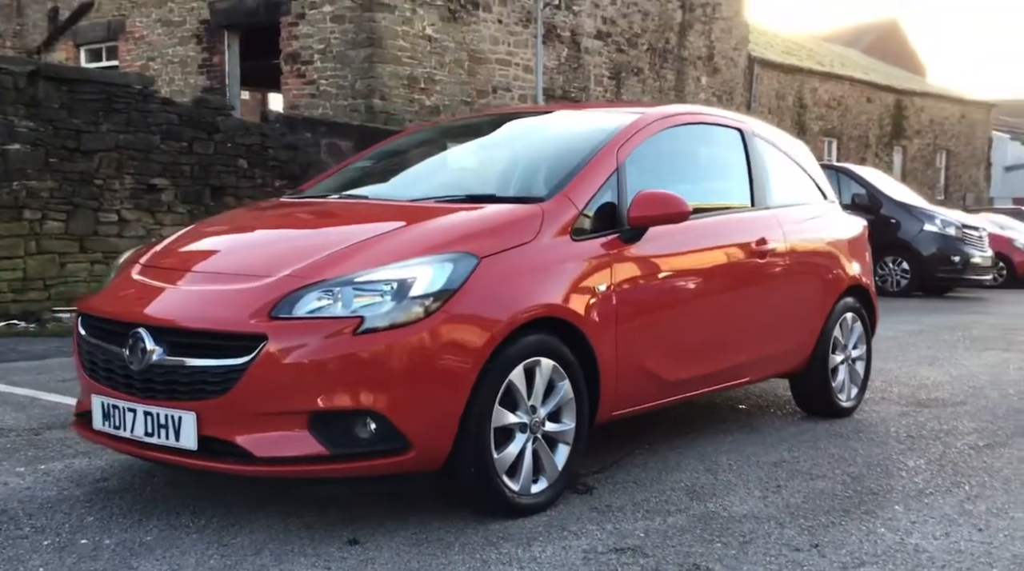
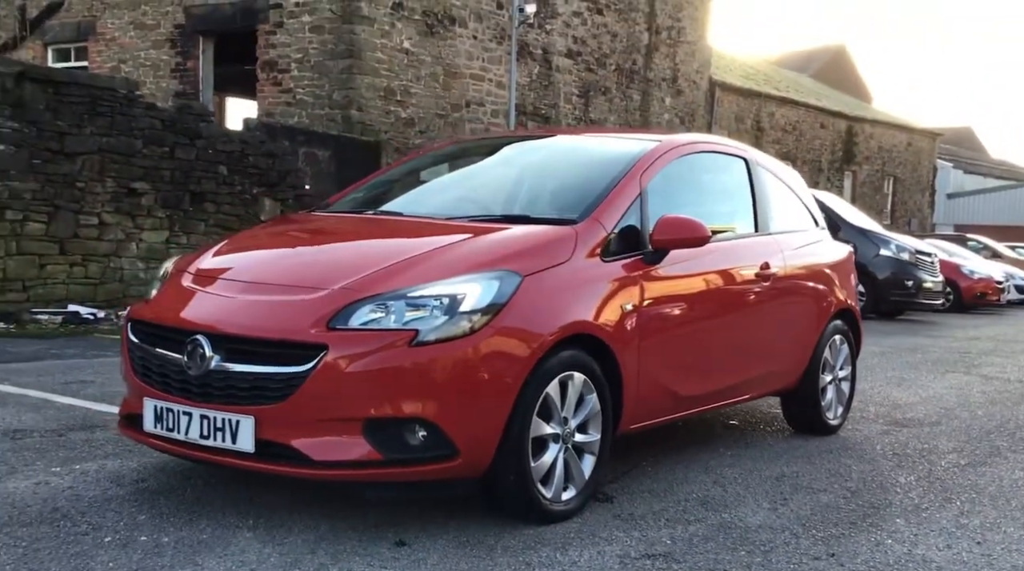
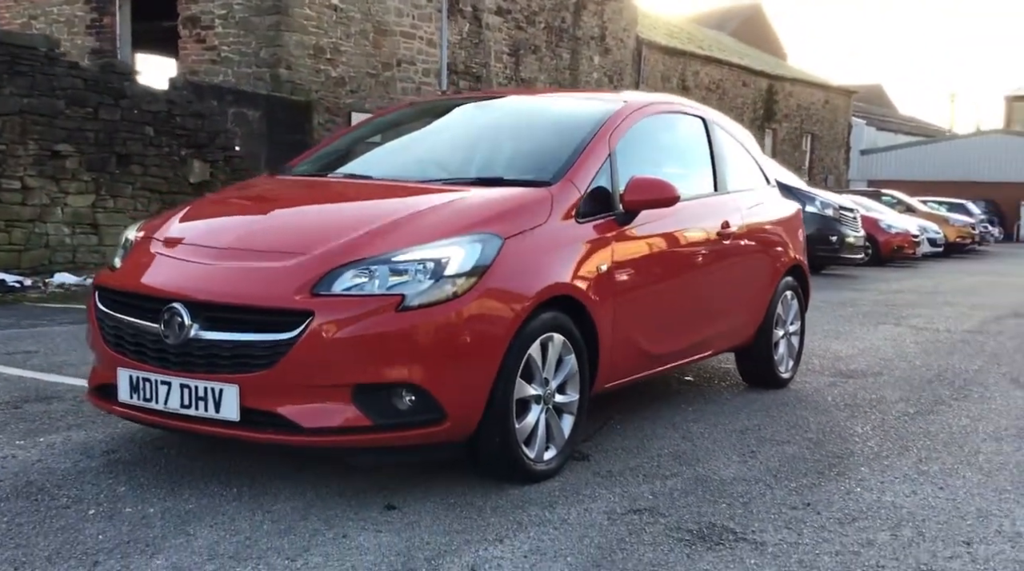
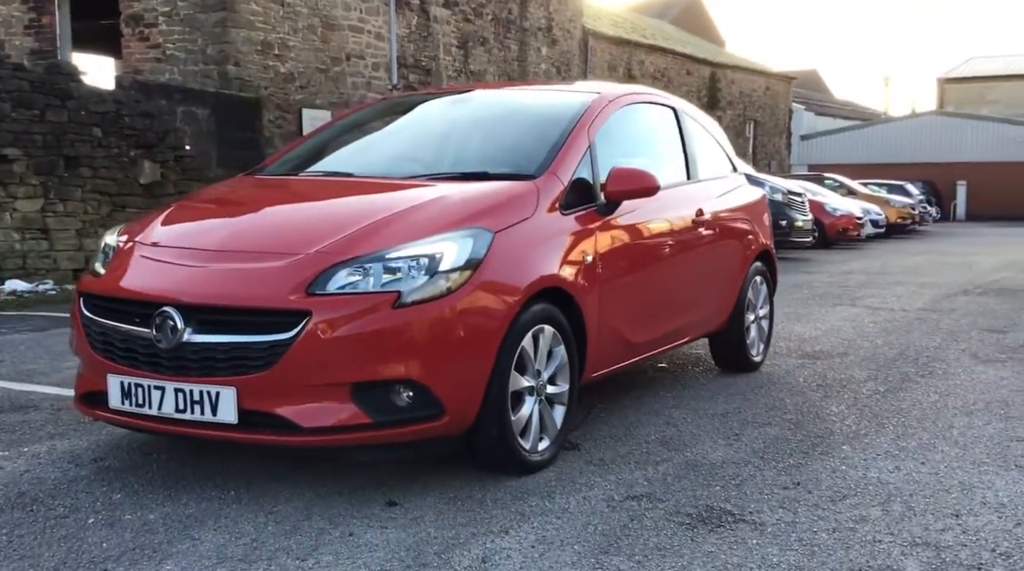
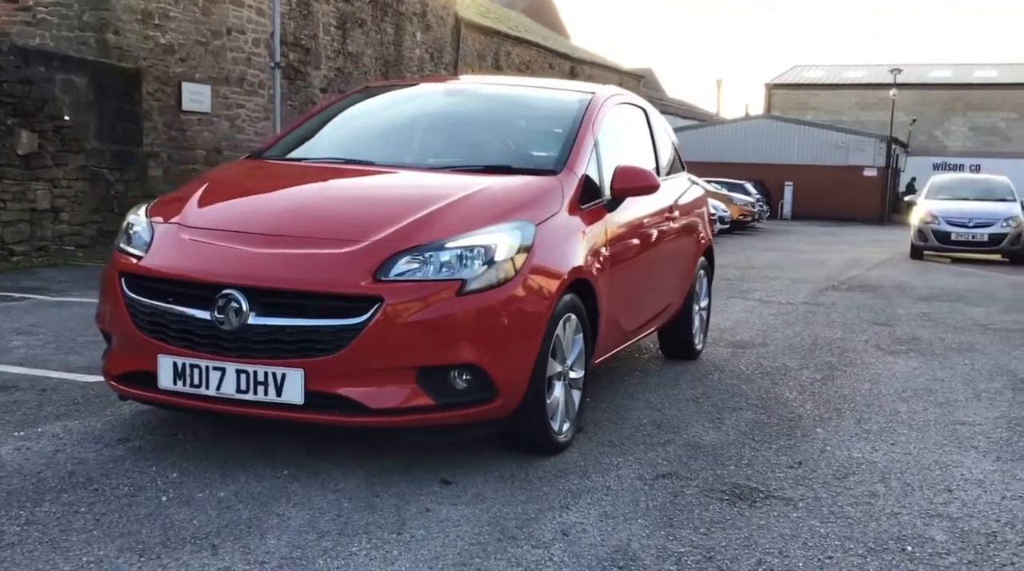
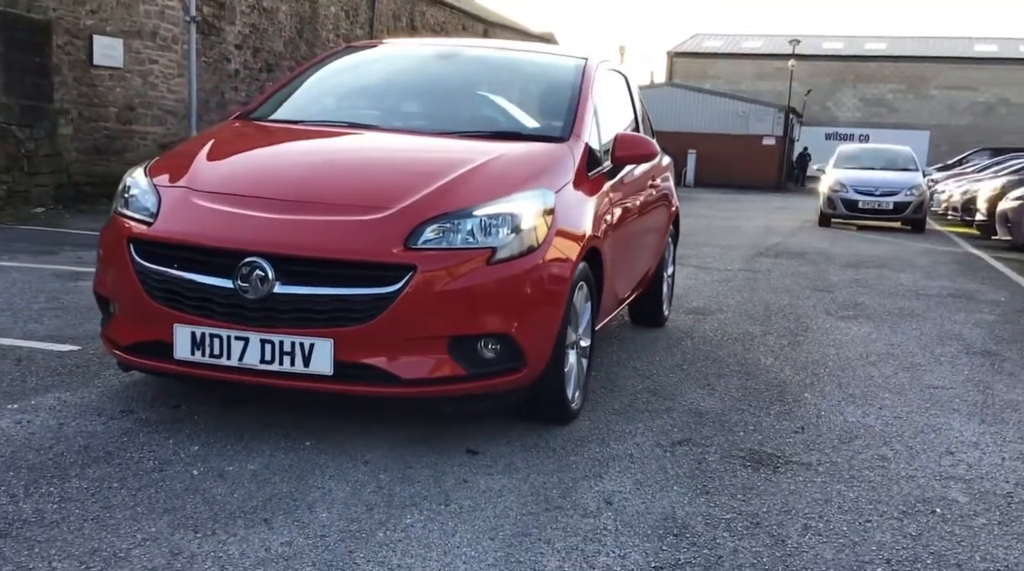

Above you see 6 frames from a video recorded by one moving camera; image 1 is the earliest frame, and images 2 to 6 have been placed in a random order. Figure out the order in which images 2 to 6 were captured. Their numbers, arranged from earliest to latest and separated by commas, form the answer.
2, 3, 4, 5, 6
